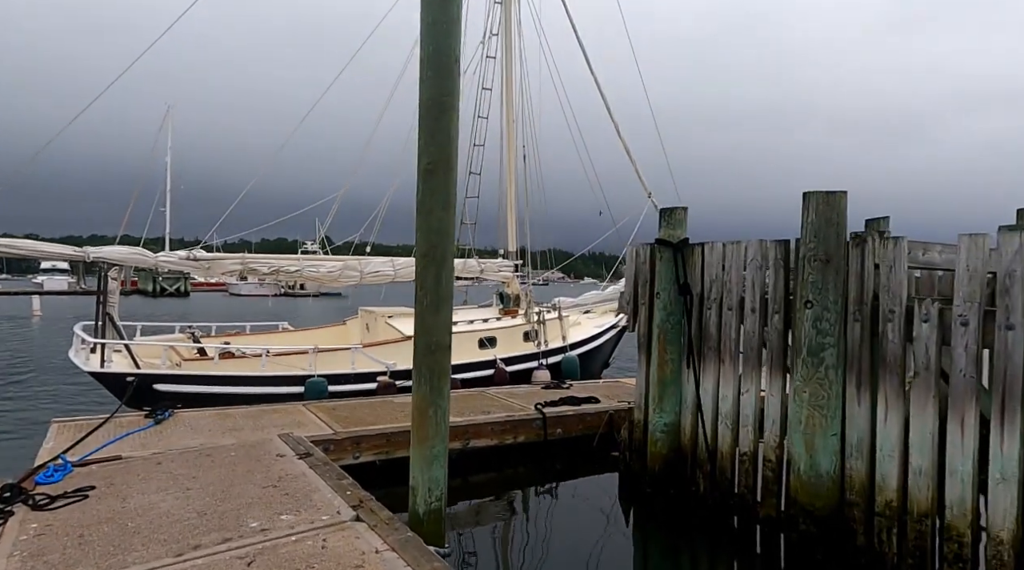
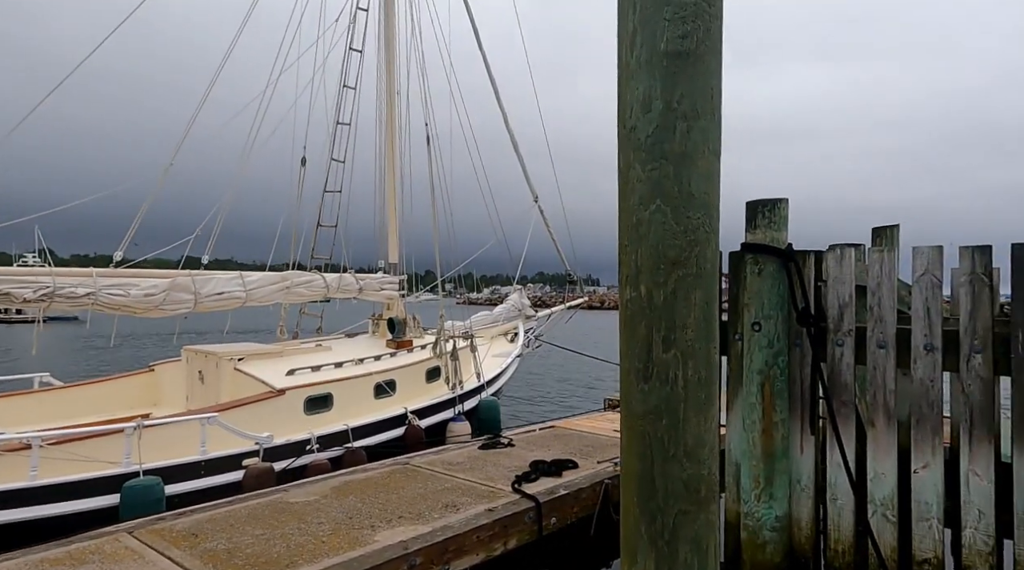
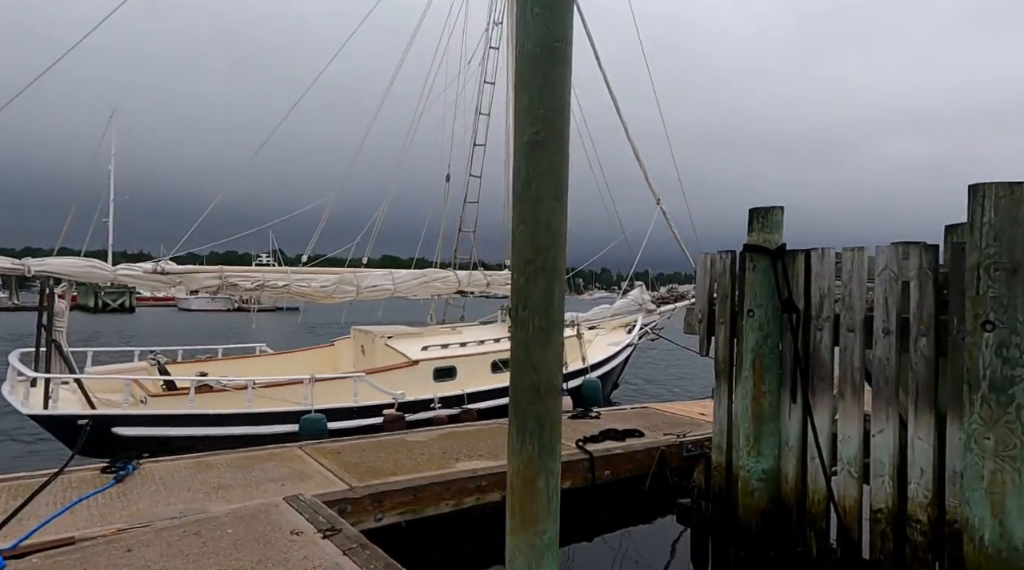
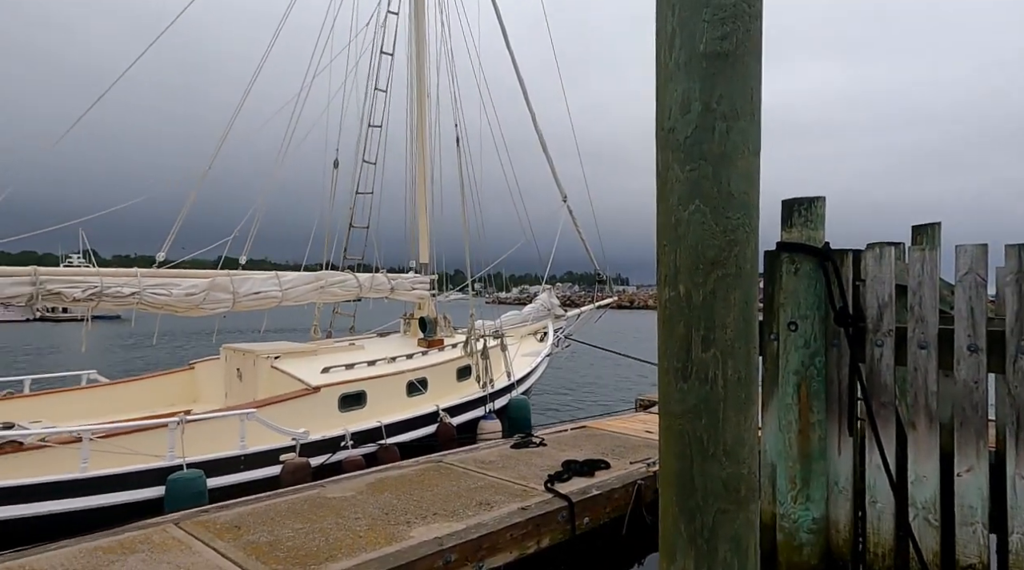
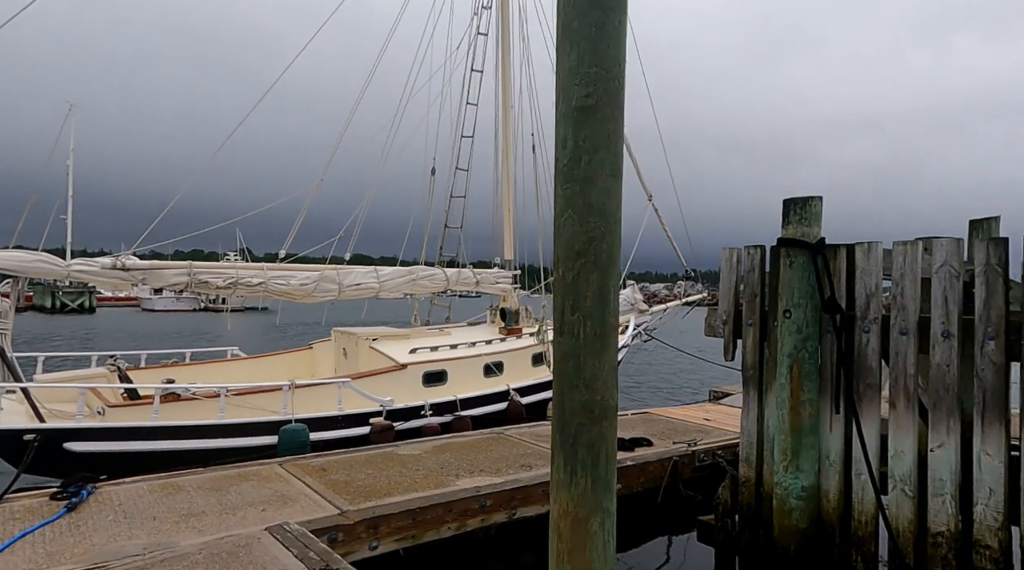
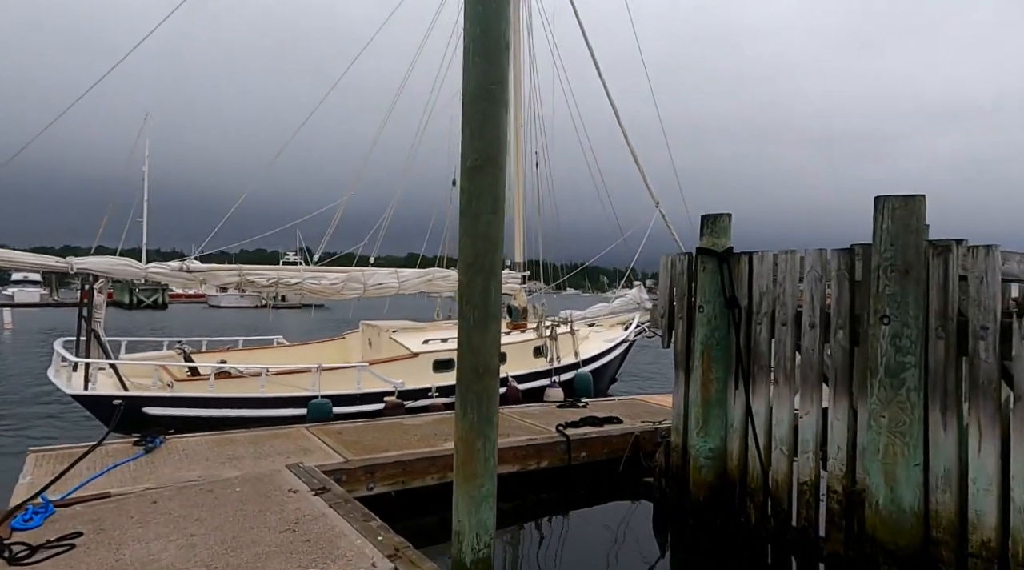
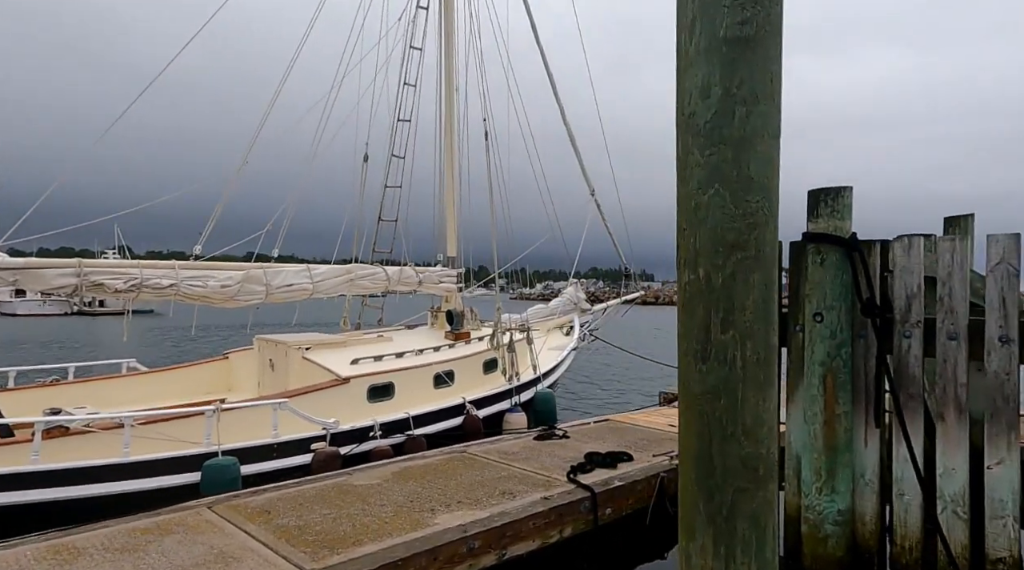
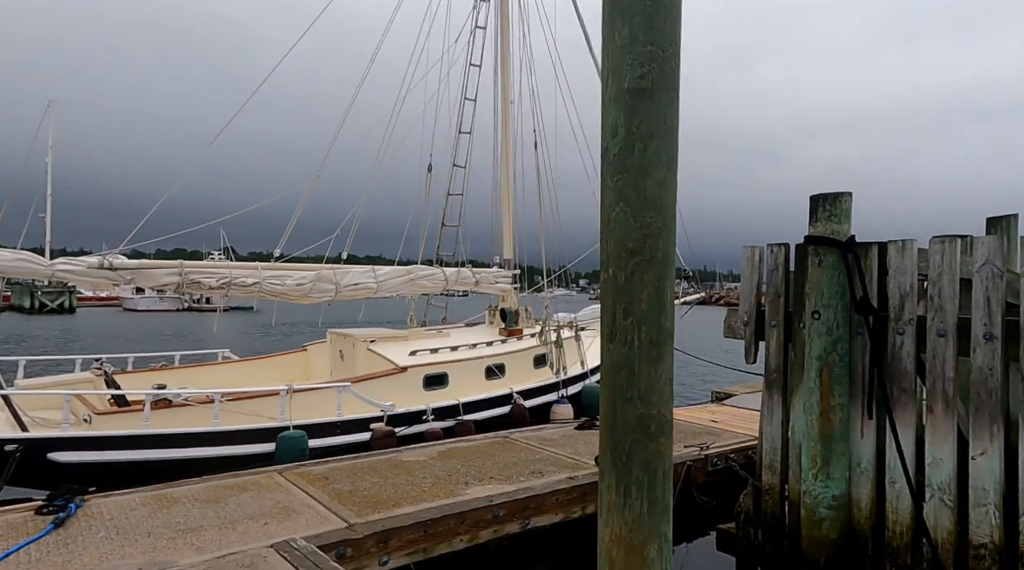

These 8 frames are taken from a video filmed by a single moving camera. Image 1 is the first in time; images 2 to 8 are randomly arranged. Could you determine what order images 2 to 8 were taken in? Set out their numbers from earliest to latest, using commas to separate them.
6, 3, 5, 8, 7, 2, 4
